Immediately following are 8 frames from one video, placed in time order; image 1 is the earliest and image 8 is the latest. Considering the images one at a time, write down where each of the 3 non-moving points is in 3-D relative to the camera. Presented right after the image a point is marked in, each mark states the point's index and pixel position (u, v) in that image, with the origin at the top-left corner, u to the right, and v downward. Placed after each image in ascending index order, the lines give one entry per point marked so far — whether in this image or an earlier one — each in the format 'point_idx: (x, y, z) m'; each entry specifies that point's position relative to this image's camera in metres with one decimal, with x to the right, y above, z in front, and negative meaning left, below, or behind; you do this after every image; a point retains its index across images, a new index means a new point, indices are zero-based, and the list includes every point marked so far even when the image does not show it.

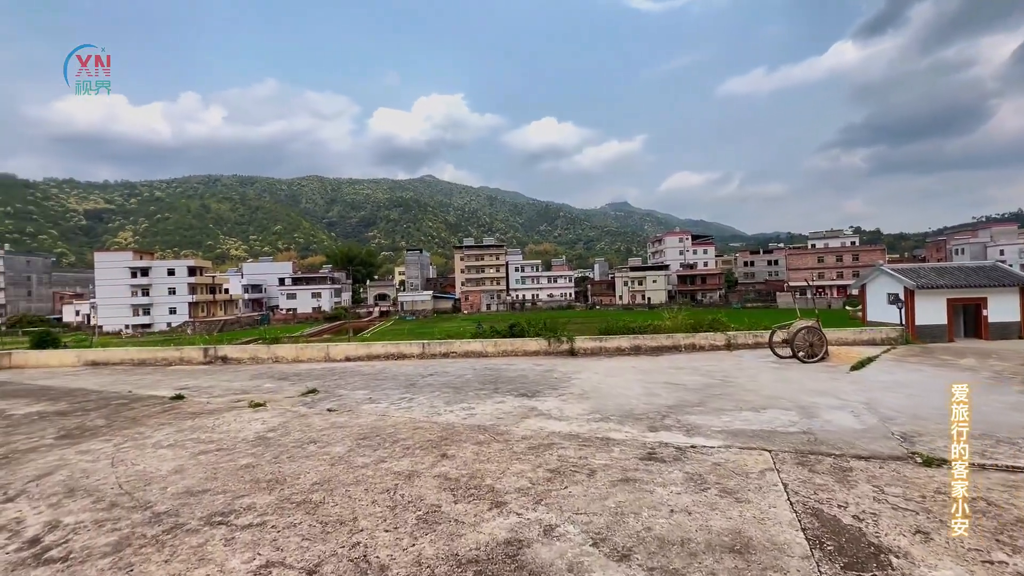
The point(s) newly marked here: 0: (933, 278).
0: (+10.4, +0.2, +11.7) m
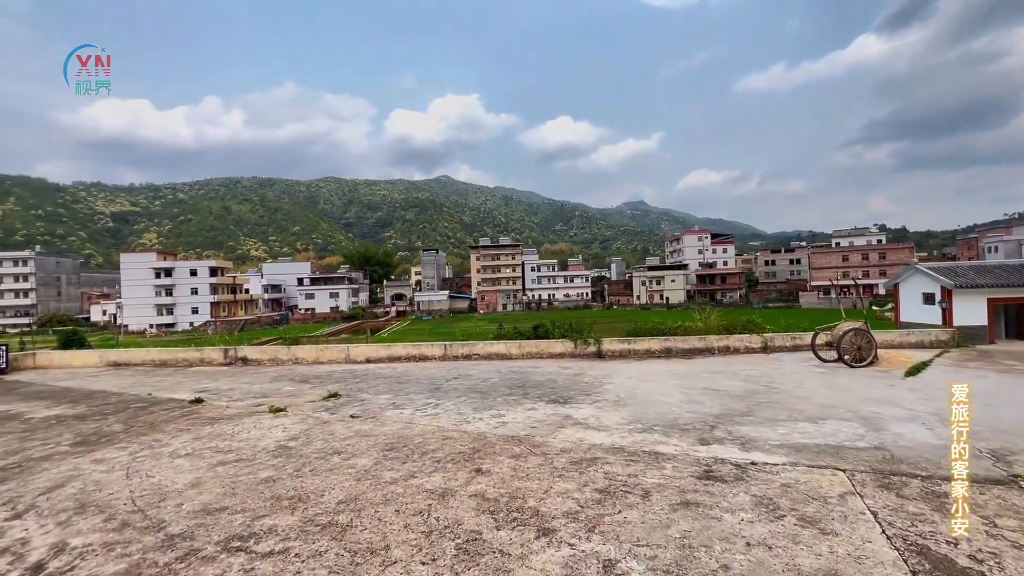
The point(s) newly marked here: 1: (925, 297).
0: (+10.8, +0.3, +11.2) m
1: (+10.4, -0.2, +11.8) m
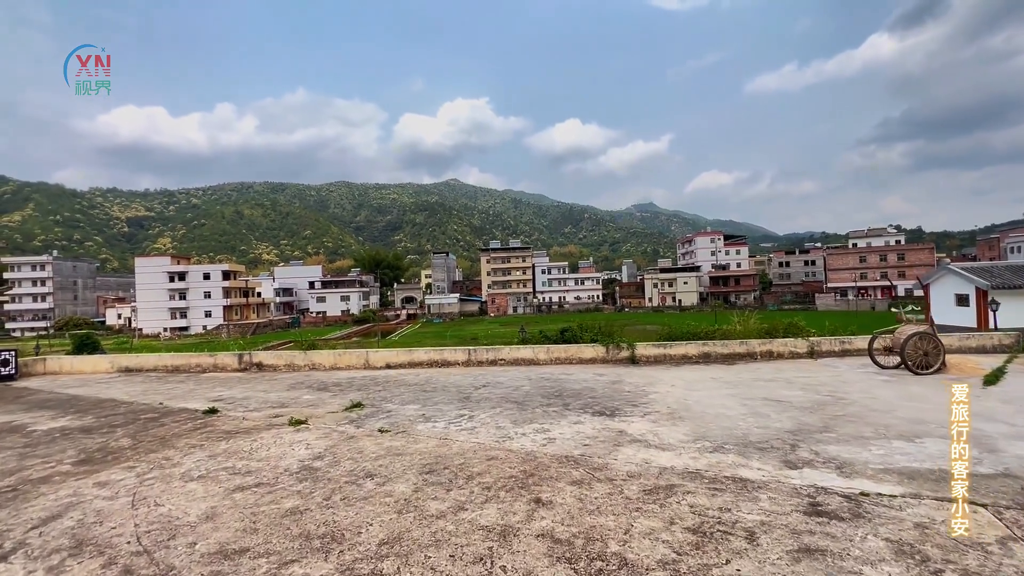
0: (+11.2, +0.2, +10.7) m
1: (+10.7, -0.3, +11.4) m
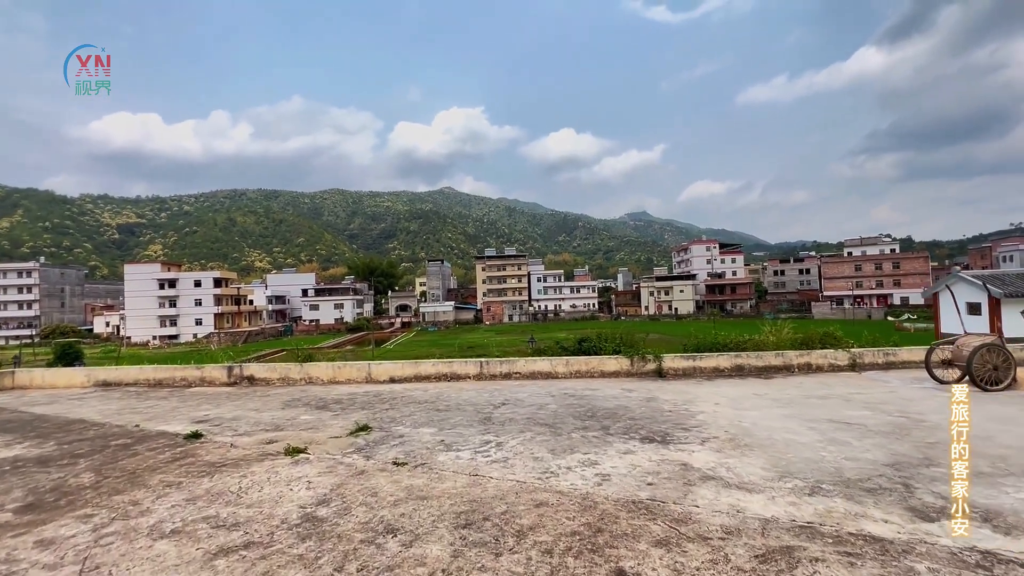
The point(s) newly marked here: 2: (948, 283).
0: (+11.3, +0.1, +10.5) m
1: (+10.8, -0.5, +11.2) m
2: (+10.8, +0.1, +11.7) m
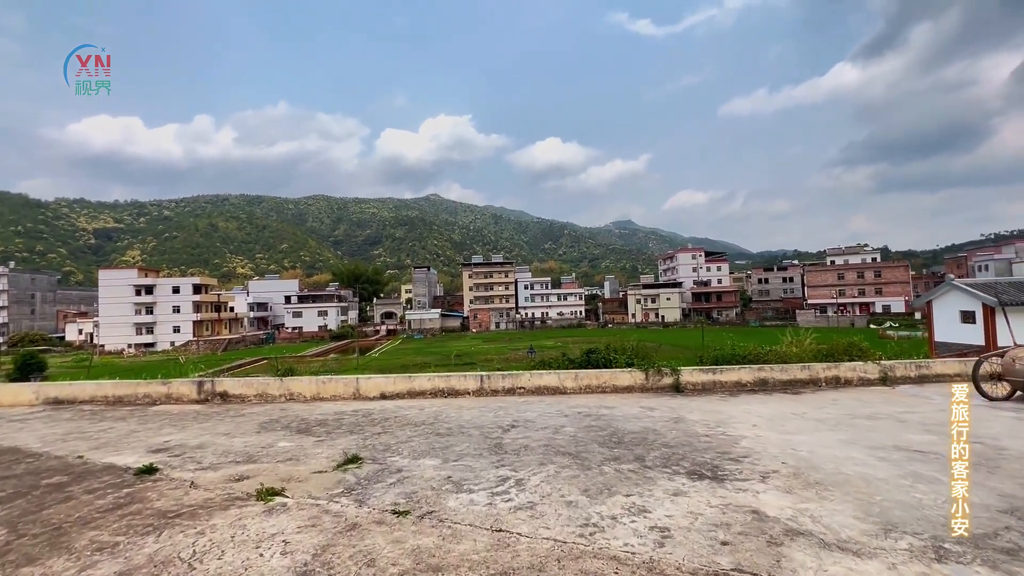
0: (+11.1, -0.1, +10.5) m
1: (+10.6, -0.6, +11.1) m
2: (+10.6, -0.1, +11.7) m
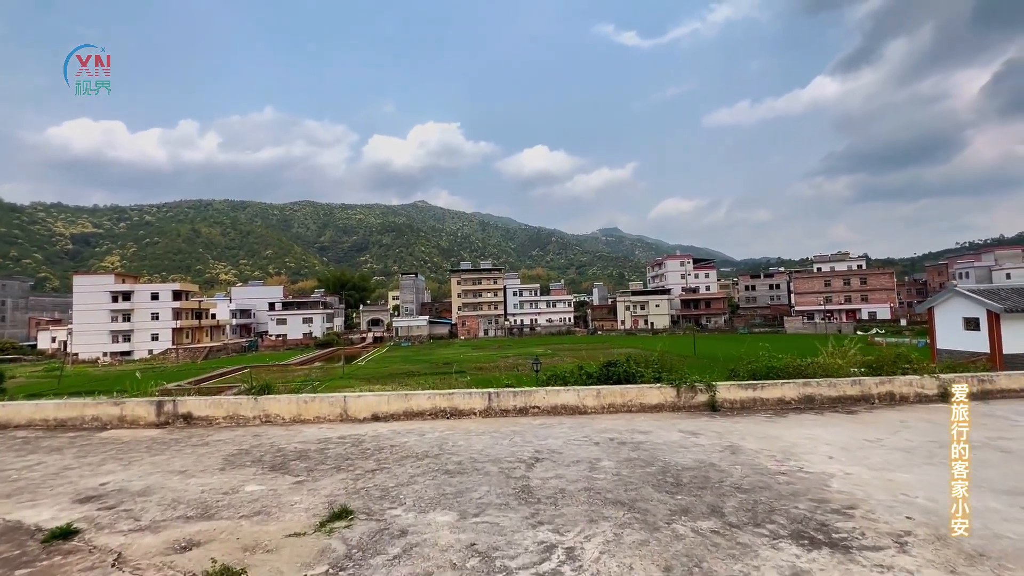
0: (+11.0, -0.3, +10.3) m
1: (+10.5, -0.8, +10.9) m
2: (+10.5, -0.2, +11.5) m
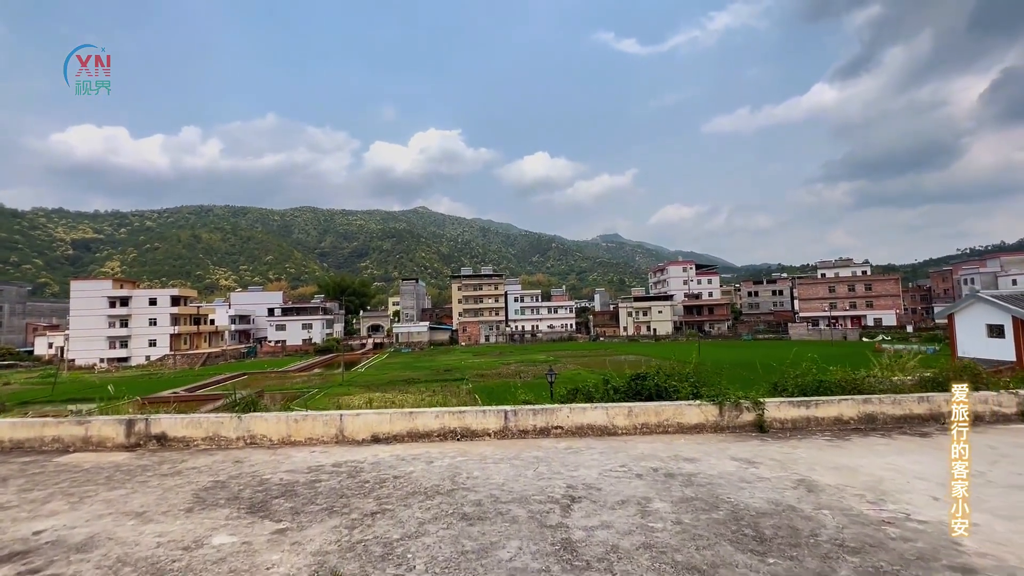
0: (+11.1, -0.4, +9.9) m
1: (+10.6, -0.9, +10.5) m
2: (+10.6, -0.4, +11.1) m
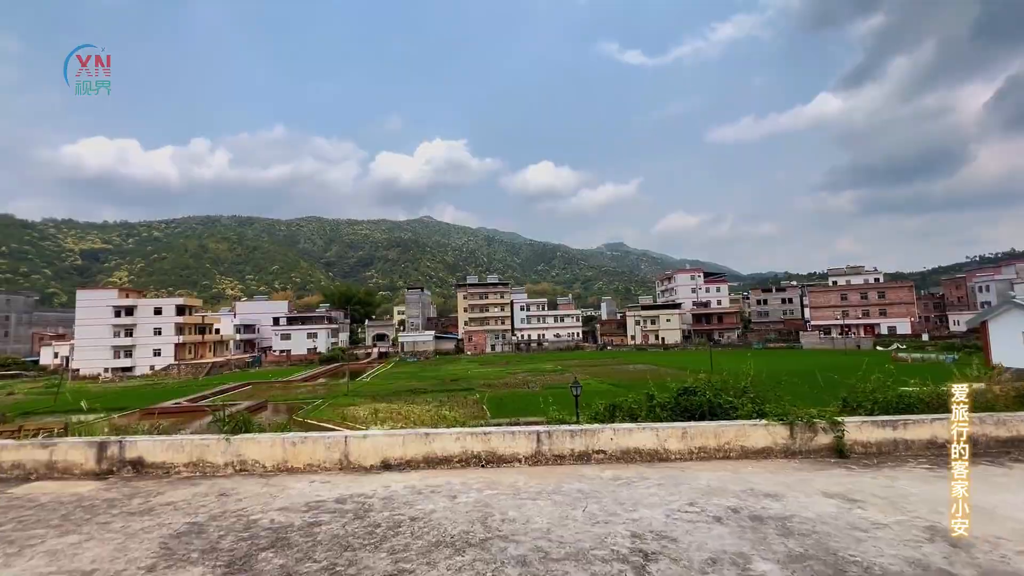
0: (+11.4, -0.5, +9.4) m
1: (+10.9, -1.0, +10.0) m
2: (+10.9, -0.5, +10.6) m
